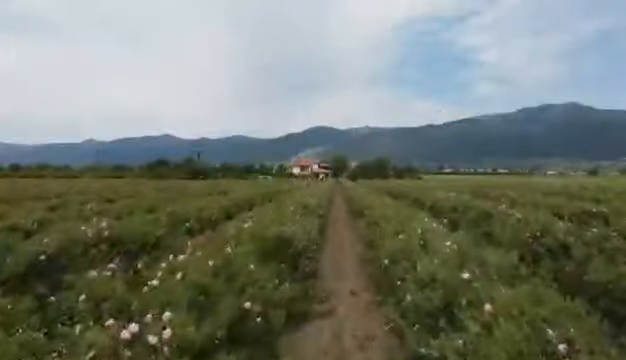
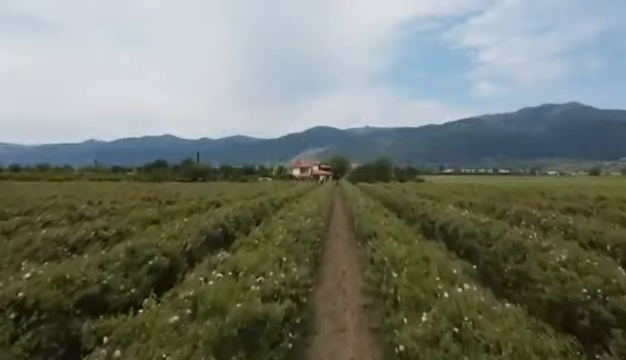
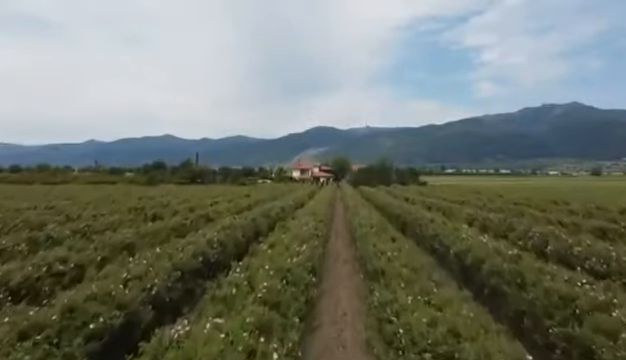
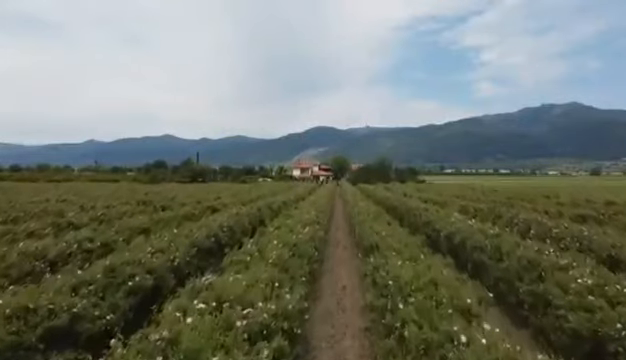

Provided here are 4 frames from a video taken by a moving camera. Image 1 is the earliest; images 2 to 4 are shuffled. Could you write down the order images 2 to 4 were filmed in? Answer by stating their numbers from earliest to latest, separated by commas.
2, 4, 3
